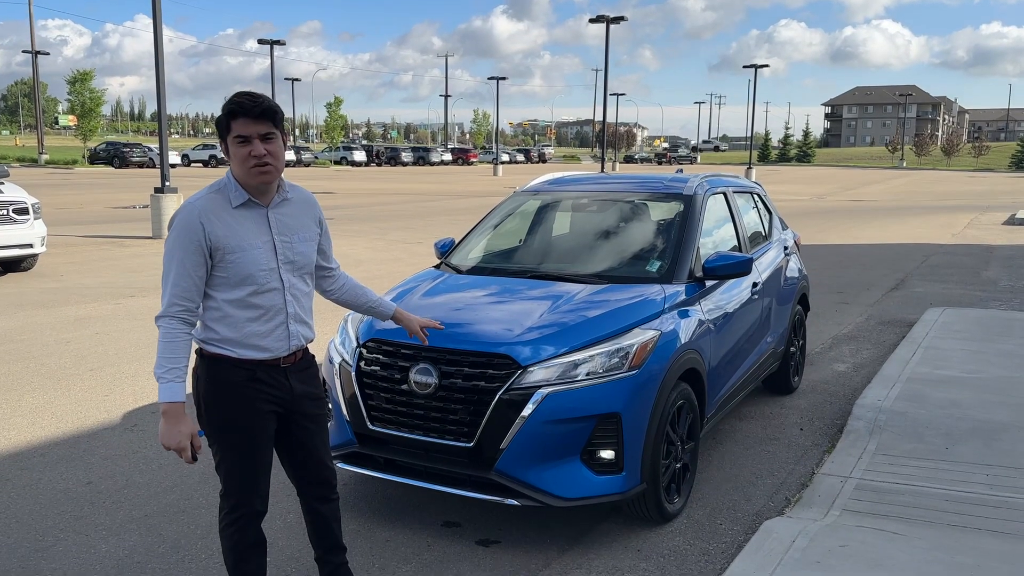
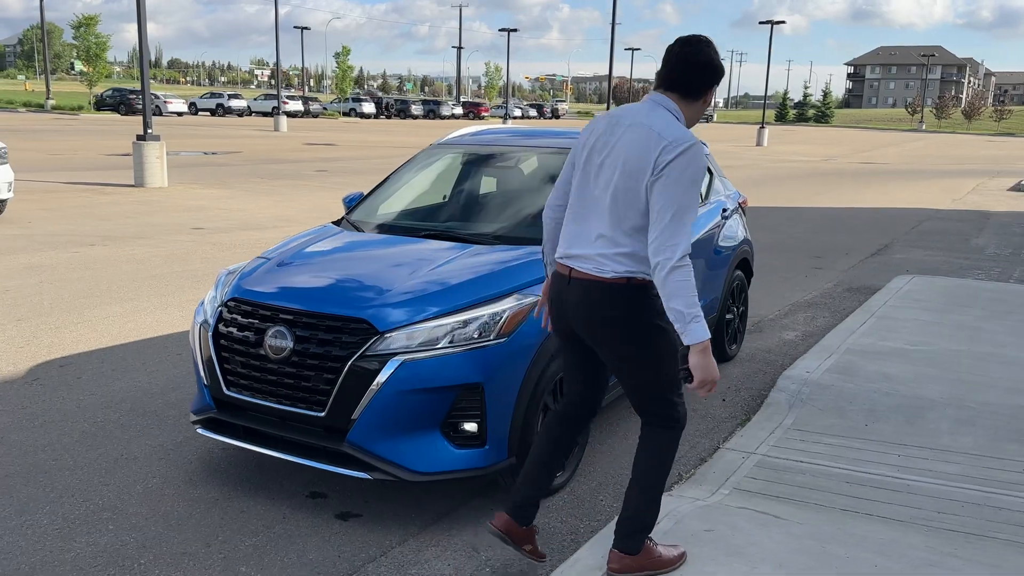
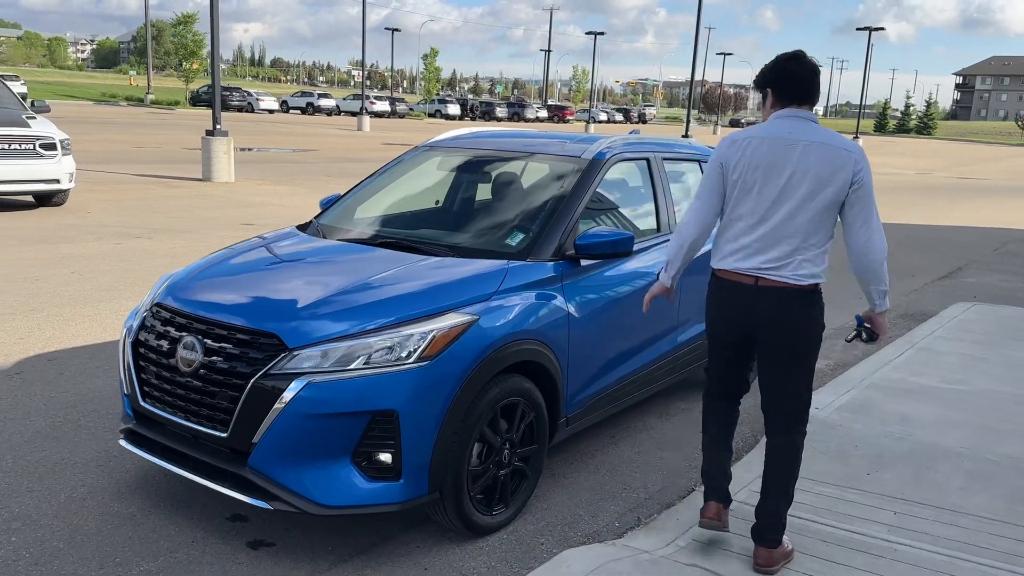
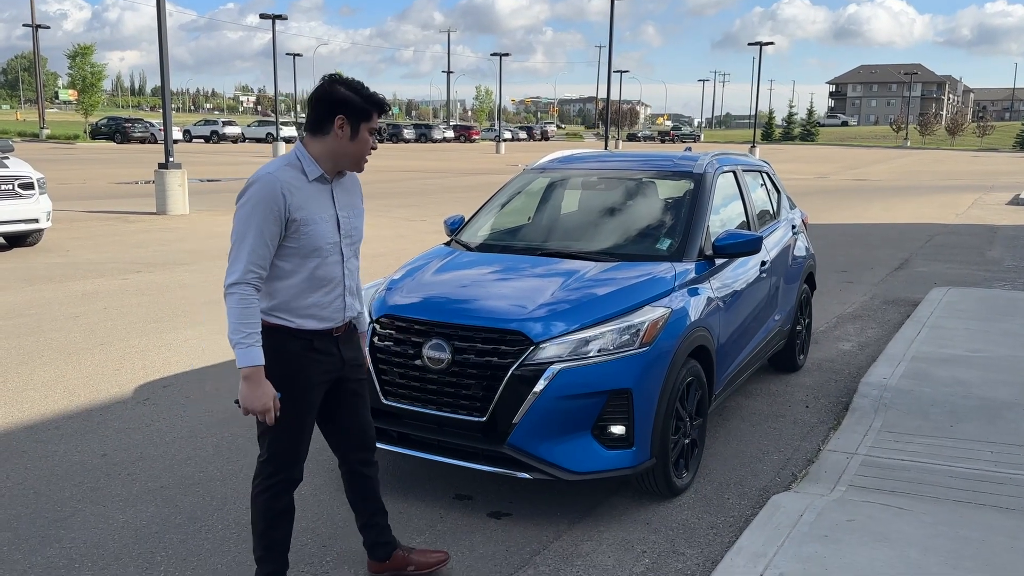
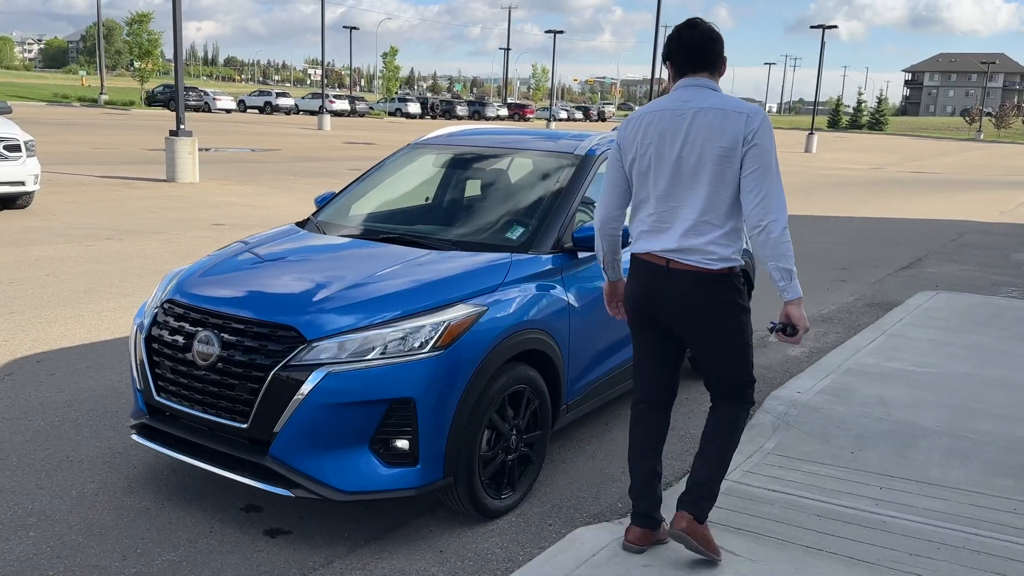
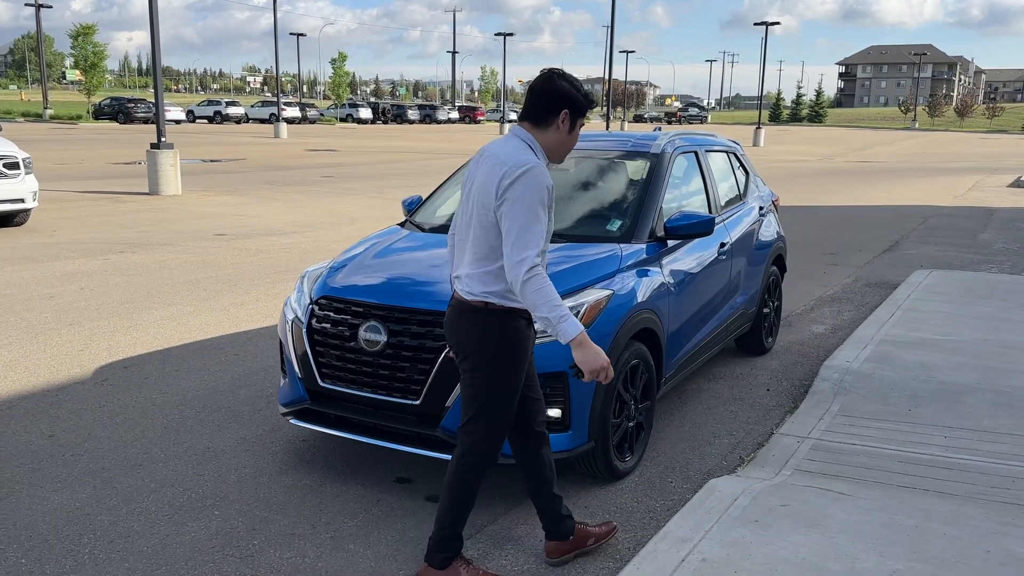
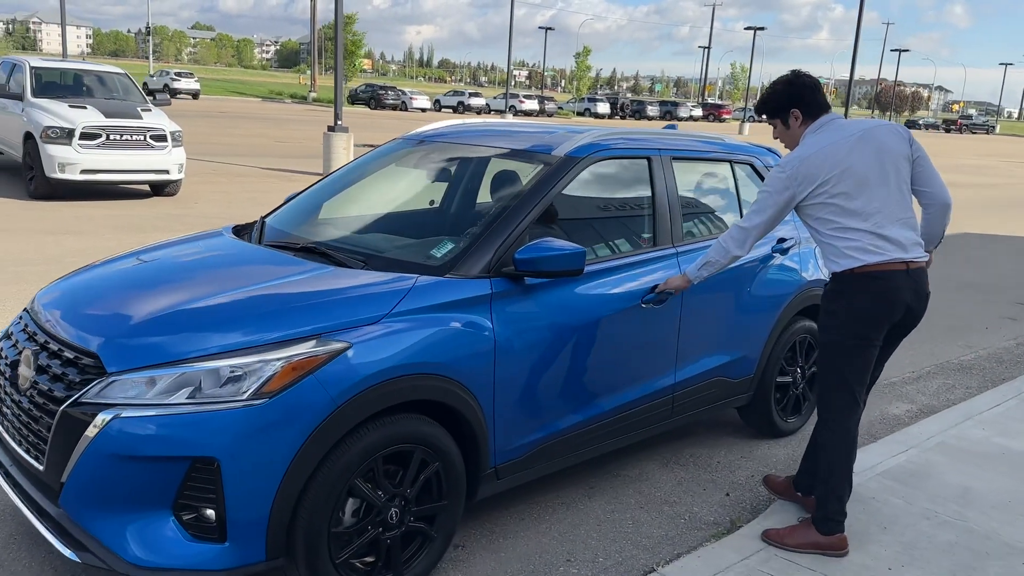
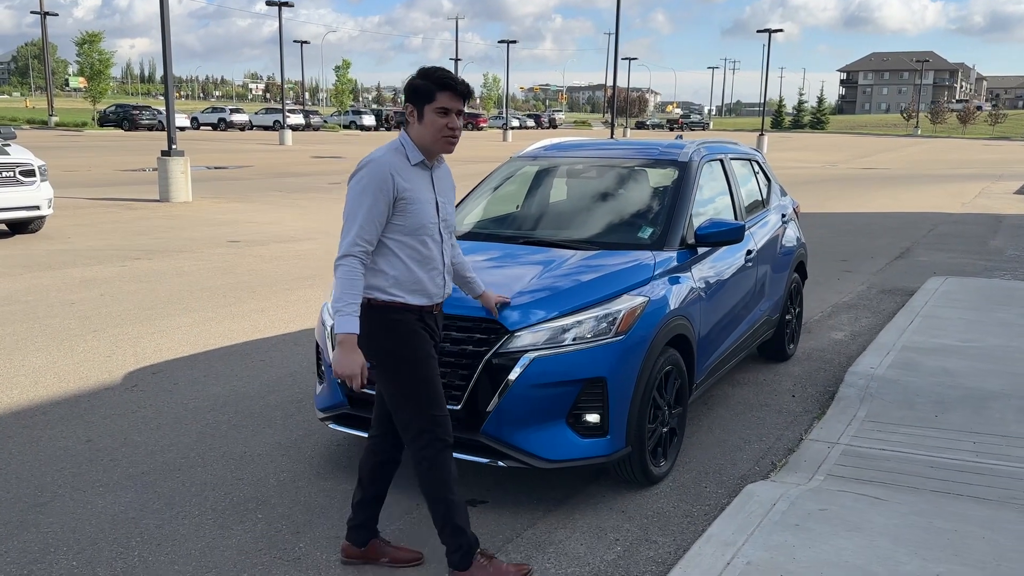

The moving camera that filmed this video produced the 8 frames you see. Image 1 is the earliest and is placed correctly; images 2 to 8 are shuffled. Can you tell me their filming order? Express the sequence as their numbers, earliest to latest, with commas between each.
4, 8, 6, 2, 5, 3, 7
